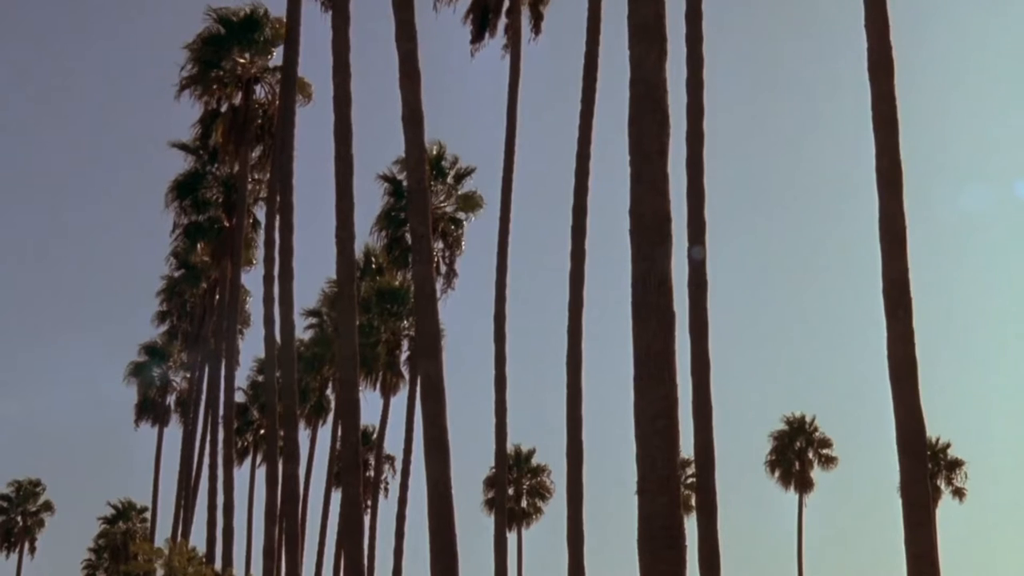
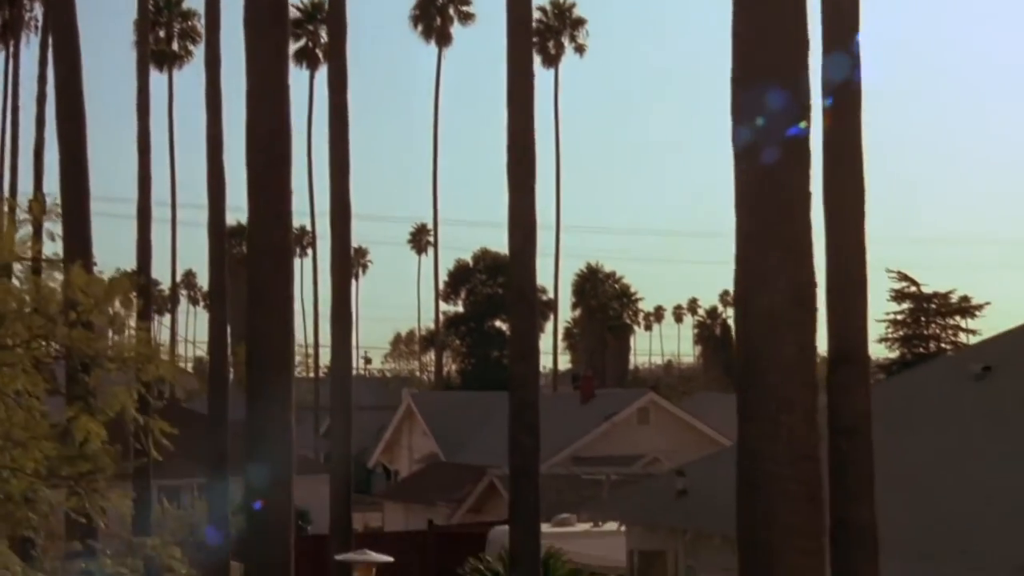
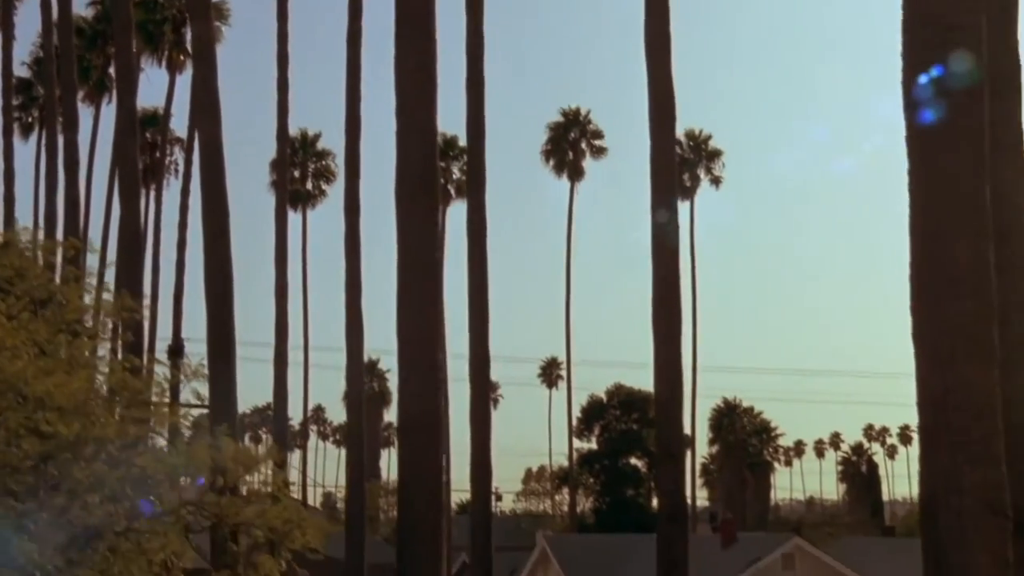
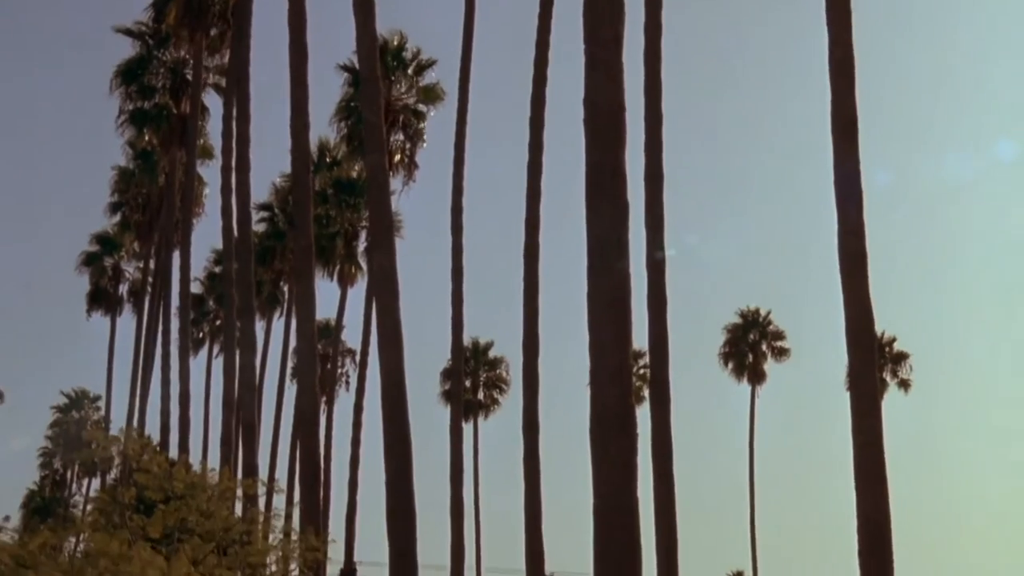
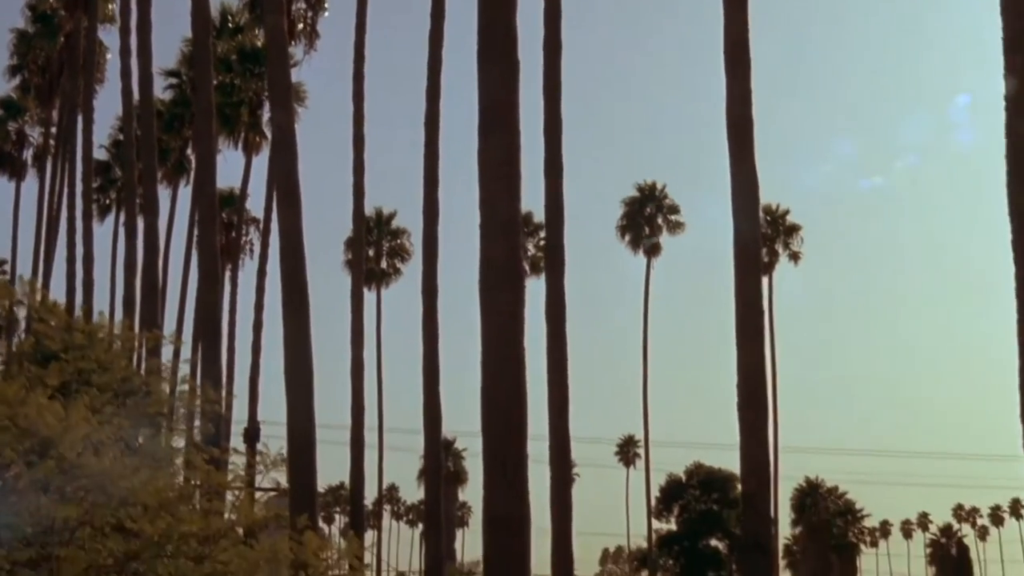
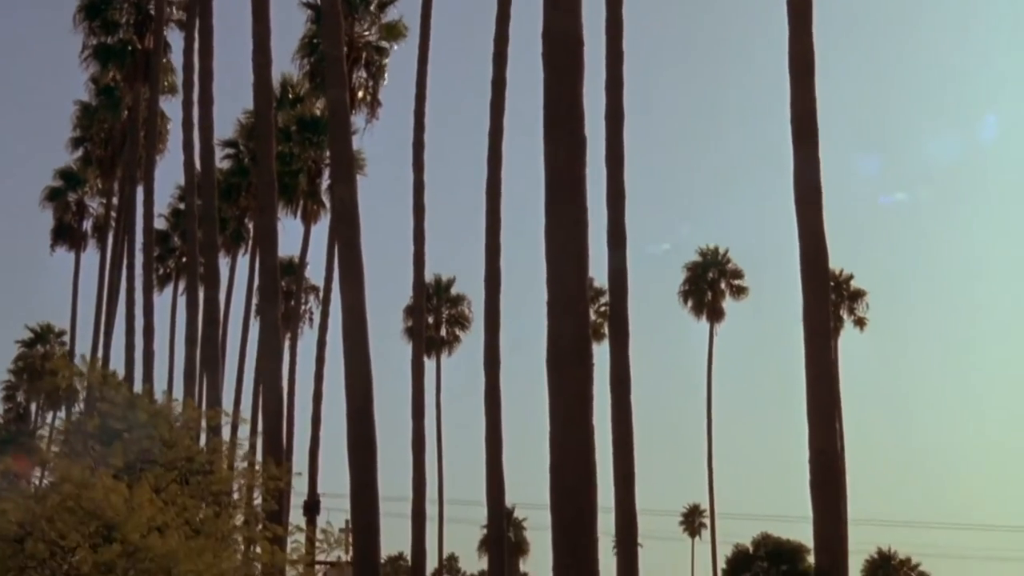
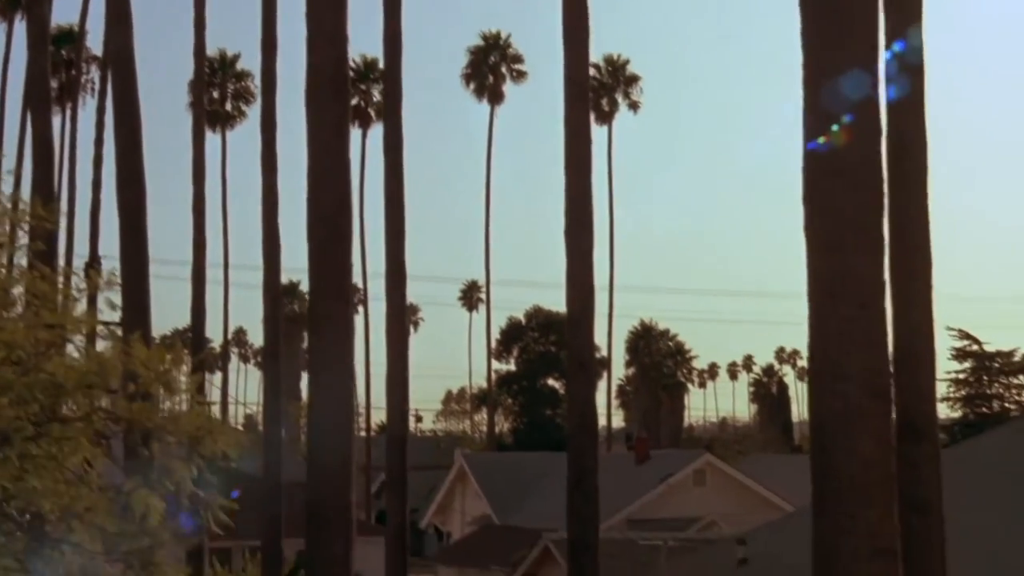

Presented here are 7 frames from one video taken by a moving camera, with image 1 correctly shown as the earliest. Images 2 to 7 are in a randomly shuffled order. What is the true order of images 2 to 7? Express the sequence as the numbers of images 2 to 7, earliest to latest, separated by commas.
4, 6, 5, 3, 7, 2
